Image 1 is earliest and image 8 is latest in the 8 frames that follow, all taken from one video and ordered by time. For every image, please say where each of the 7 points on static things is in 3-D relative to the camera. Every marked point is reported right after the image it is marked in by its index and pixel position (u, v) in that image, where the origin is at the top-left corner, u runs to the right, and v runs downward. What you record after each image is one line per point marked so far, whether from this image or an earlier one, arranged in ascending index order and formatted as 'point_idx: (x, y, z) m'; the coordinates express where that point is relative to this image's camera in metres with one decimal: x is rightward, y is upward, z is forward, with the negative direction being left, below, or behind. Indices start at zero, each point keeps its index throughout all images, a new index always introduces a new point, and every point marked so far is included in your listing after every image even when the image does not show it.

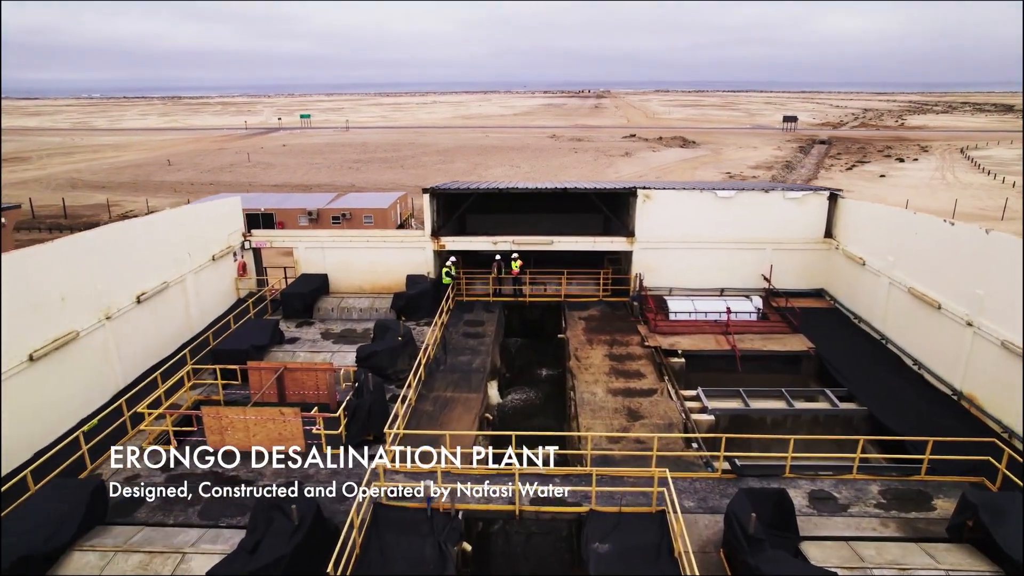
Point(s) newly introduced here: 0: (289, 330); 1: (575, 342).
0: (-6.4, -1.2, +19.3) m
1: (+1.7, -1.5, +18.4) m
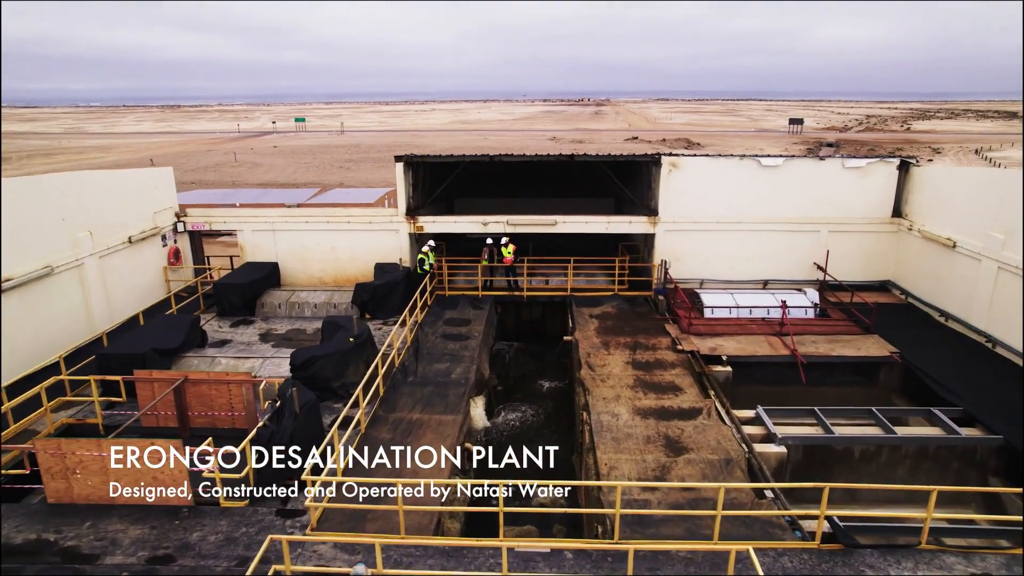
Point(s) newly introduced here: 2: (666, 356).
0: (-6.6, -1.0, +15.1) m
1: (+1.6, -1.2, +14.2) m
2: (+3.2, -1.4, +13.6) m
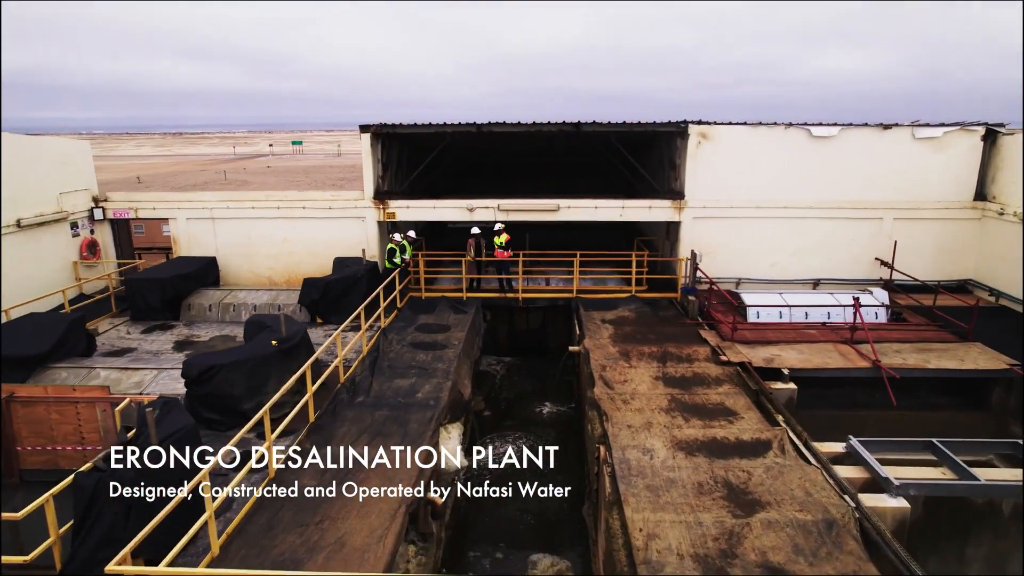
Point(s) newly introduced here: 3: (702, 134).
0: (-6.7, -0.9, +11.7) m
1: (+1.4, -1.1, +10.8) m
2: (+3.0, -1.3, +10.2) m
3: (+3.9, +3.2, +14.0) m
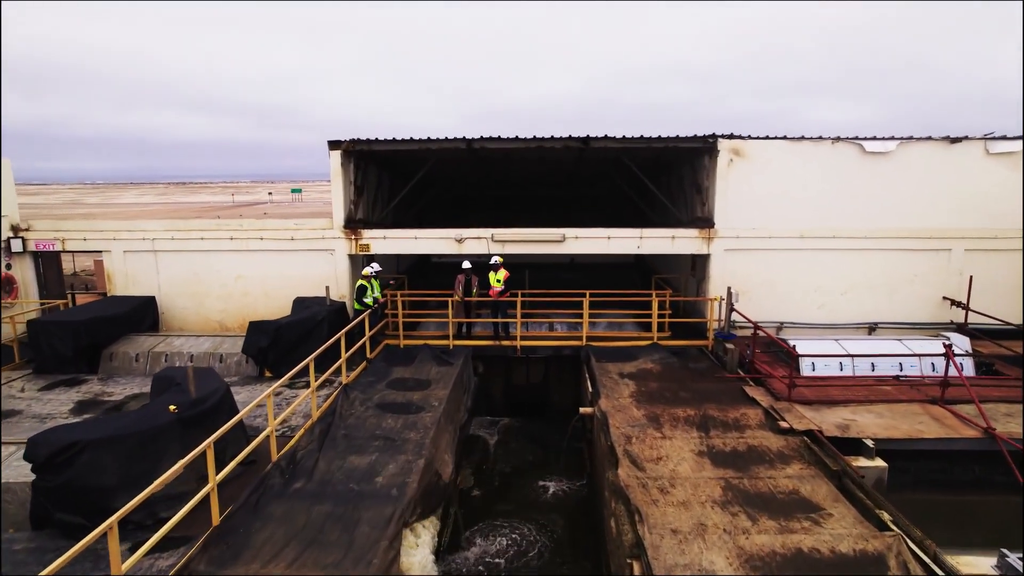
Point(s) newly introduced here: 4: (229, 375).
0: (-6.8, -1.5, +9.2) m
1: (+1.3, -1.7, +8.3) m
2: (+2.9, -1.8, +7.7) m
3: (+3.9, +2.4, +11.8) m
4: (-4.4, -1.4, +10.5) m
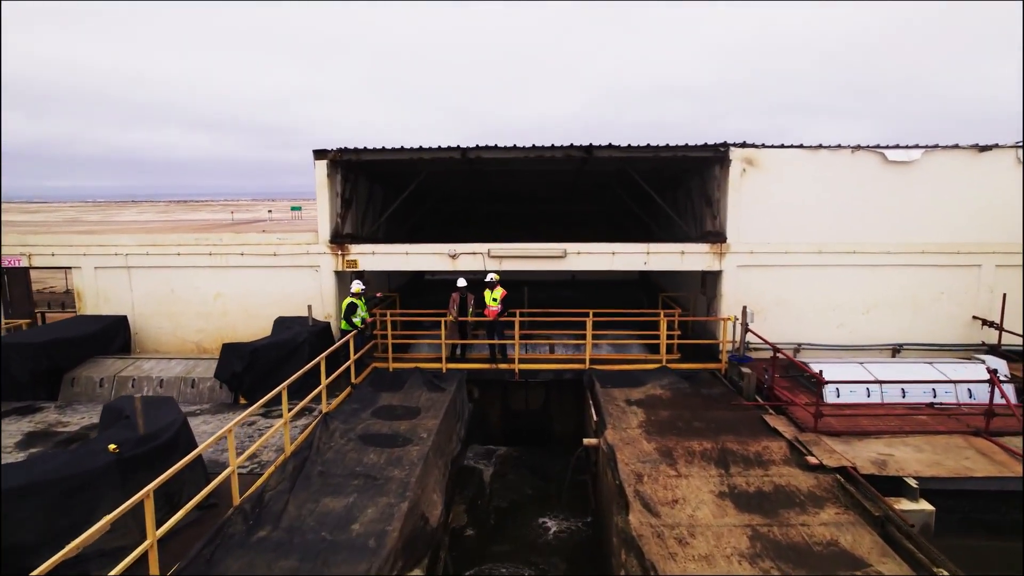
0: (-6.8, -1.7, +8.3) m
1: (+1.3, -1.9, +7.4) m
2: (+2.9, -2.0, +6.8) m
3: (+3.8, +2.1, +11.0) m
4: (-4.4, -1.6, +9.6) m
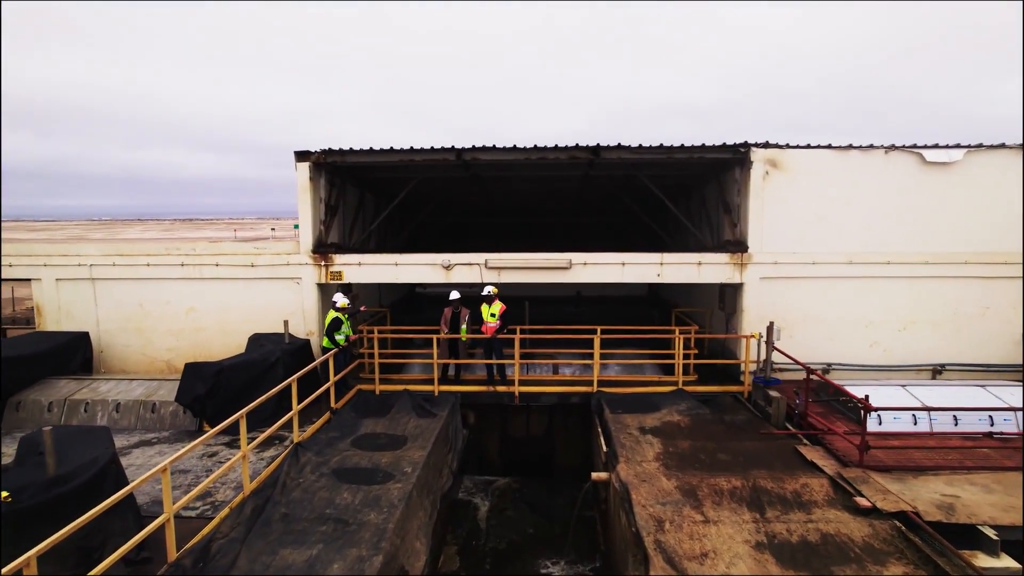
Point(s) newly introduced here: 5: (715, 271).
0: (-6.8, -1.9, +7.3) m
1: (+1.3, -2.0, +6.3) m
2: (+2.9, -2.1, +5.7) m
3: (+3.8, +1.9, +10.0) m
4: (-4.5, -1.8, +8.5) m
5: (+3.1, +0.3, +10.2) m
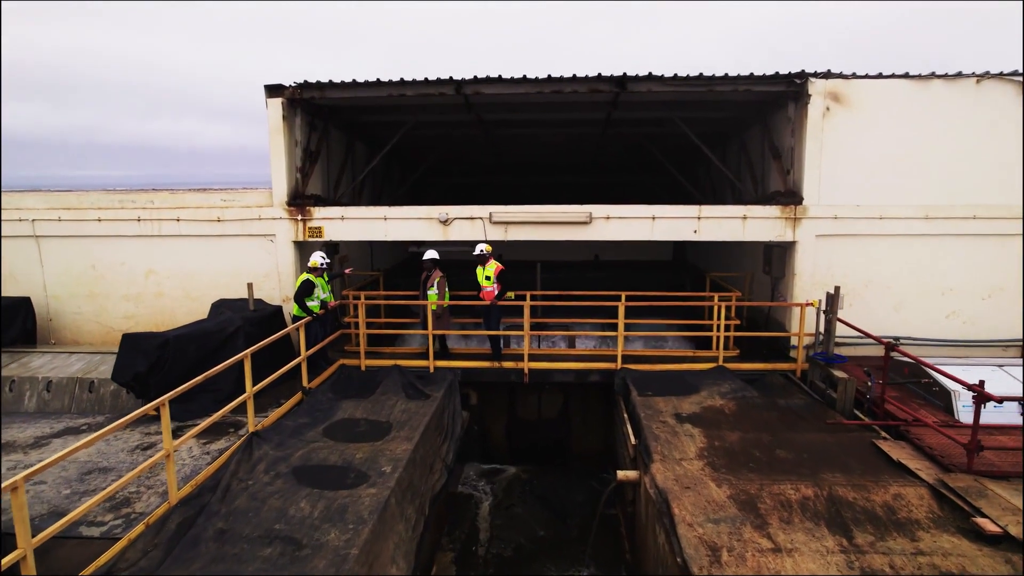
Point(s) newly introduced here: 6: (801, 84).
0: (-6.8, -1.4, +5.9) m
1: (+1.3, -1.6, +4.8) m
2: (+2.9, -1.7, +4.2) m
3: (+3.9, +2.4, +8.3) m
4: (-4.4, -1.3, +7.1) m
5: (+3.2, +0.8, +8.6) m
6: (+3.6, +2.6, +8.3) m
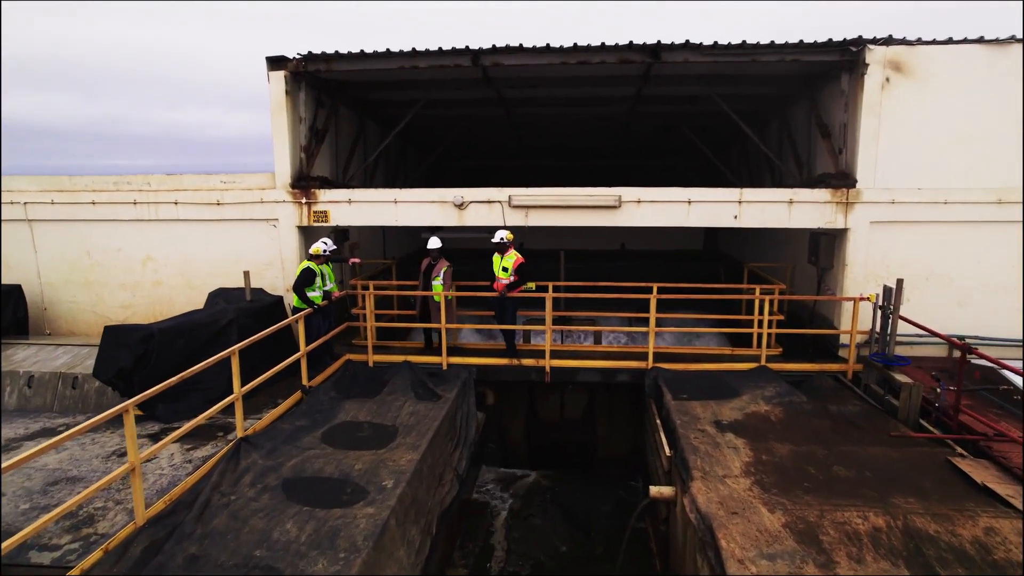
0: (-6.6, -1.3, +5.4) m
1: (+1.4, -1.6, +4.1) m
2: (+3.0, -1.7, +3.4) m
3: (+4.2, +2.5, +7.4) m
4: (-4.2, -1.2, +6.6) m
5: (+3.4, +0.9, +7.7) m
6: (+3.9, +2.6, +7.4) m
